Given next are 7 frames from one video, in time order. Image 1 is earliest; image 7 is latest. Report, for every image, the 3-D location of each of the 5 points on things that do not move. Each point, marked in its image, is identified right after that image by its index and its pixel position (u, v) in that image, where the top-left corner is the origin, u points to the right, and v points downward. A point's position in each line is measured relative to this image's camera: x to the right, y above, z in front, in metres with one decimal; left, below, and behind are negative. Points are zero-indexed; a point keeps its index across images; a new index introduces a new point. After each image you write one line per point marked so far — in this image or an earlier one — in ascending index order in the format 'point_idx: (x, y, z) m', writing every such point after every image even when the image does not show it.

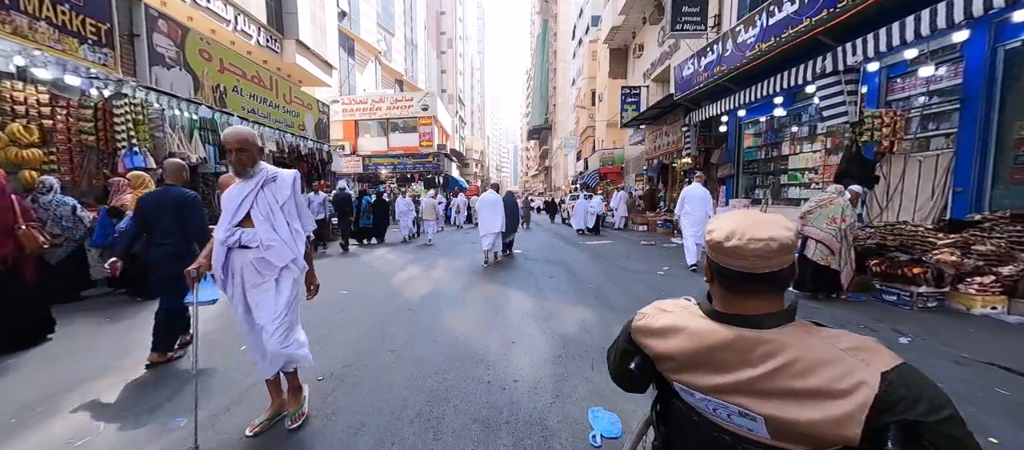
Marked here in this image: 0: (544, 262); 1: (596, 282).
0: (+0.7, -0.8, +8.5) m
1: (+1.5, -1.0, +6.6) m
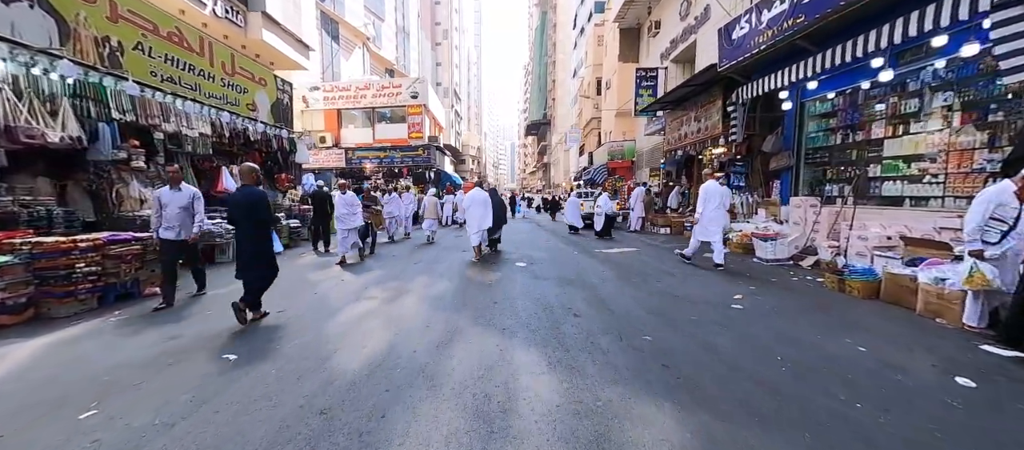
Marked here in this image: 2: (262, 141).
0: (+0.8, -0.9, +6.2) m
1: (+1.5, -1.1, +4.3) m
2: (-6.8, +2.3, +10.2) m
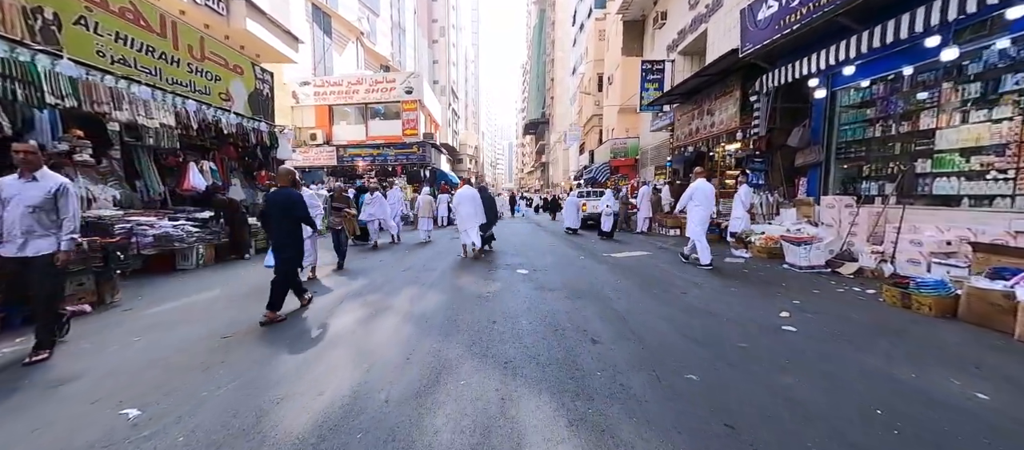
0: (+0.8, -1.0, +5.3) m
1: (+1.6, -1.1, +3.4) m
2: (-6.8, +2.3, +9.3) m
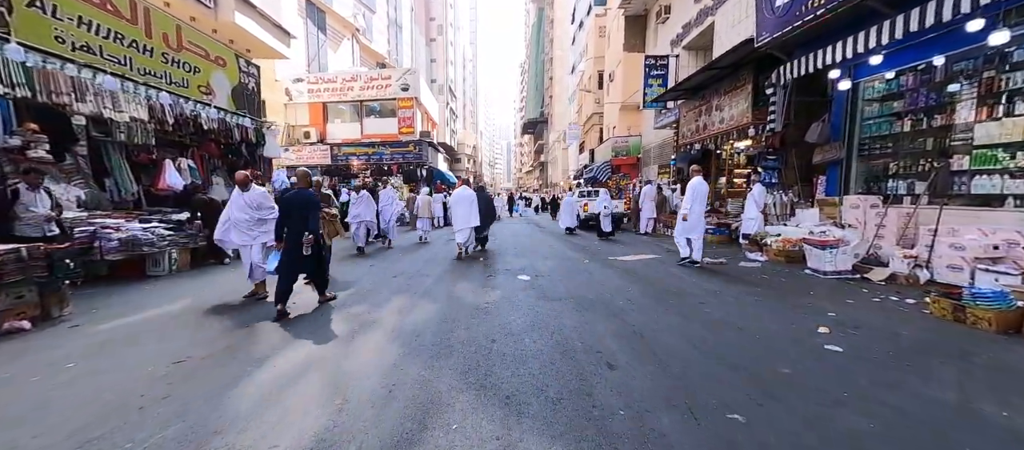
0: (+0.8, -1.0, +4.7) m
1: (+1.6, -1.2, +2.9) m
2: (-6.8, +2.2, +8.7) m
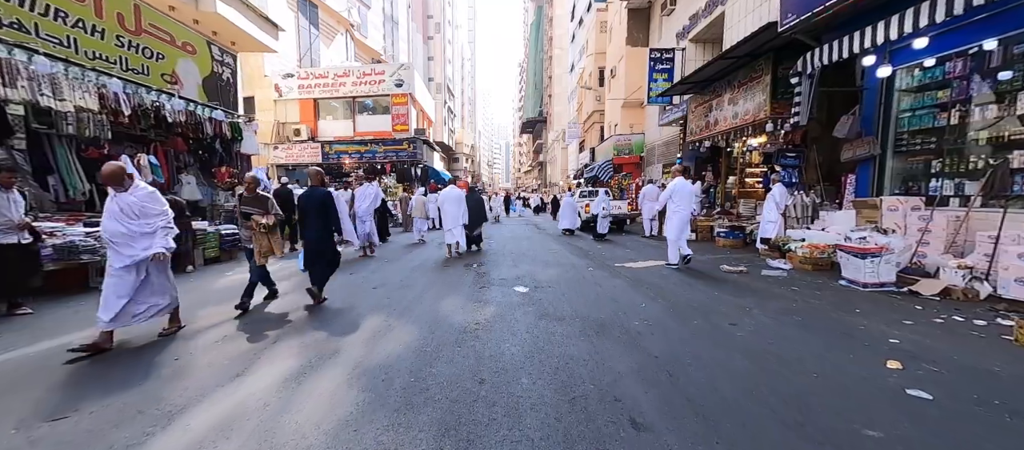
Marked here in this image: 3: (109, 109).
0: (+0.7, -1.1, +4.0) m
1: (+1.5, -1.3, +2.1) m
2: (-6.9, +2.2, +7.9) m
3: (-7.0, +2.0, +6.5) m
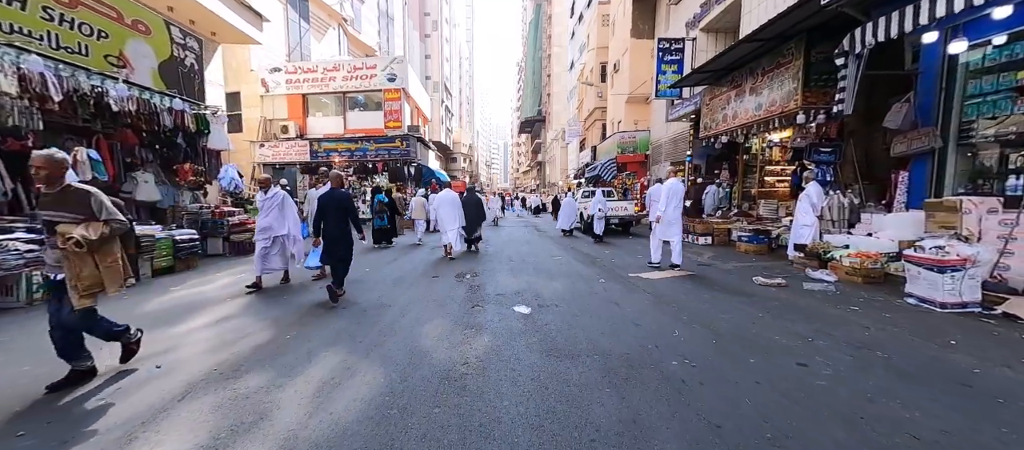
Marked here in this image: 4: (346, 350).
0: (+0.7, -1.2, +3.0) m
1: (+1.5, -1.3, +1.1) m
2: (-6.9, +2.1, +6.9) m
3: (-7.0, +1.9, +5.5) m
4: (-1.5, -1.1, +3.5) m
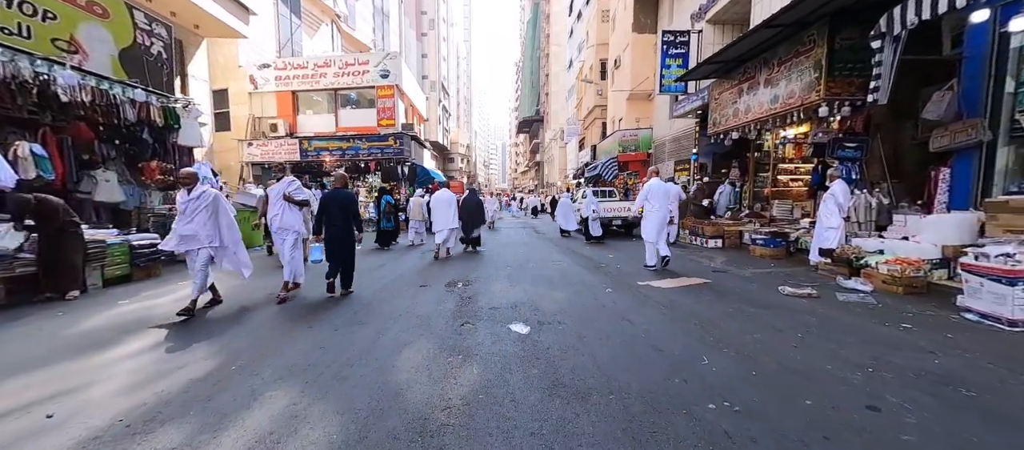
0: (+0.7, -1.2, +2.3) m
1: (+1.5, -1.4, +0.4) m
2: (-7.0, +2.0, +6.2) m
3: (-7.0, +1.9, +4.8) m
4: (-1.6, -1.2, +2.8) m
